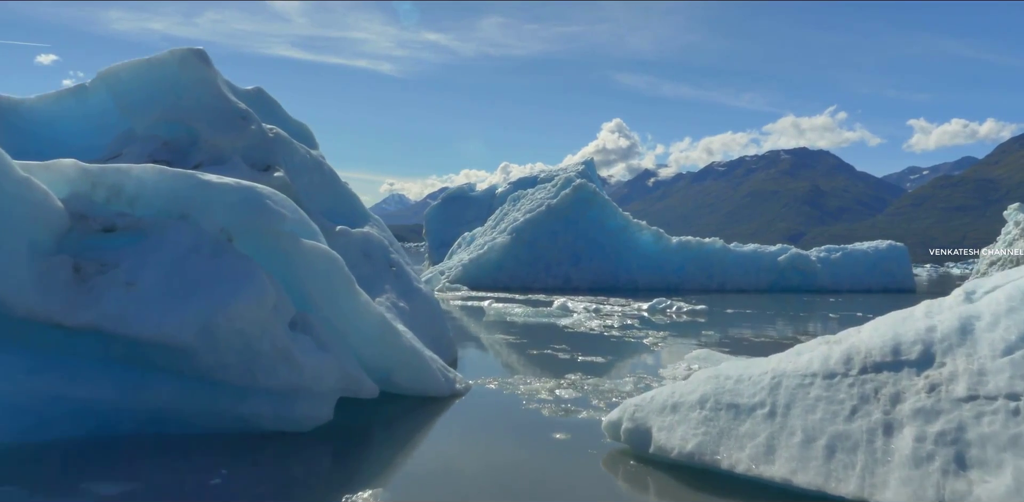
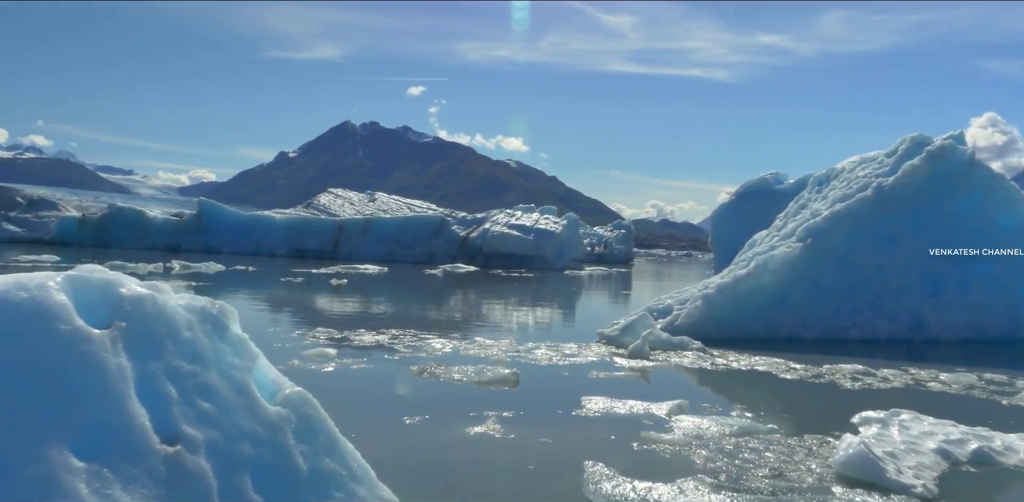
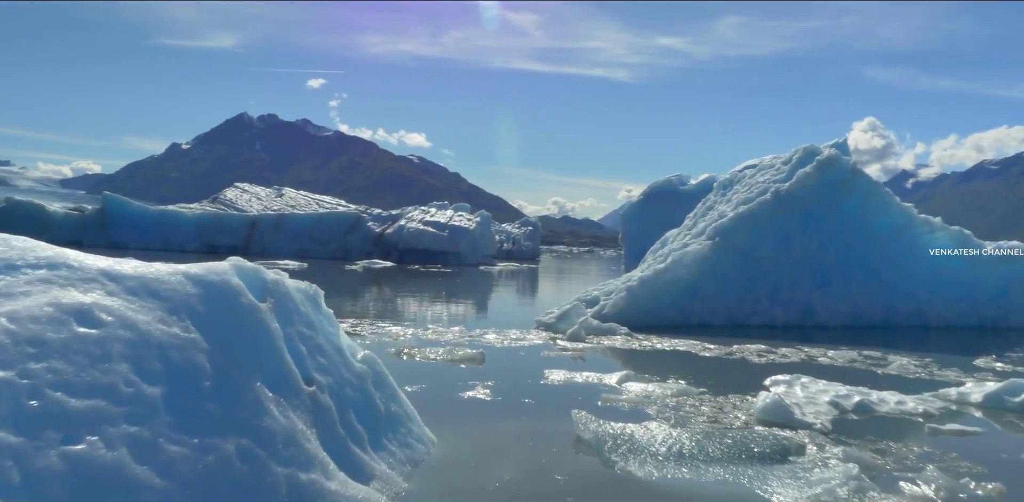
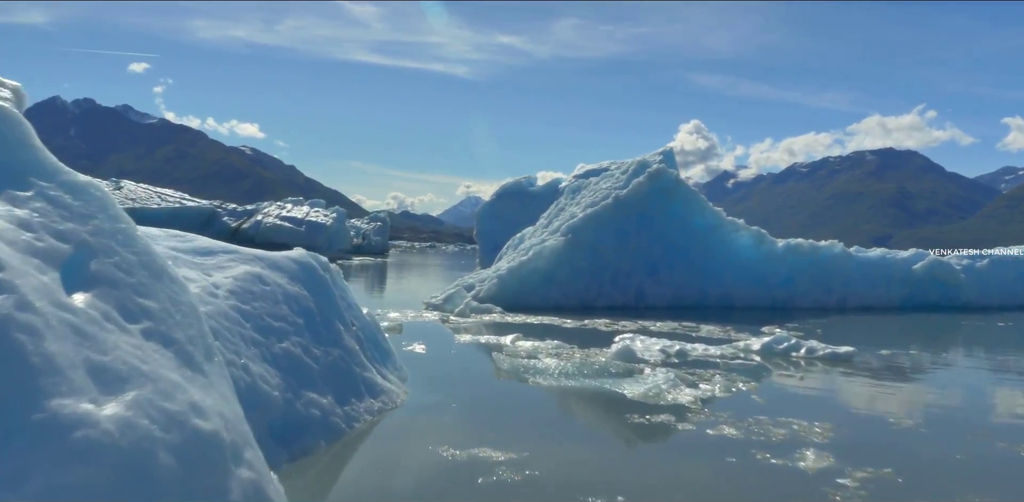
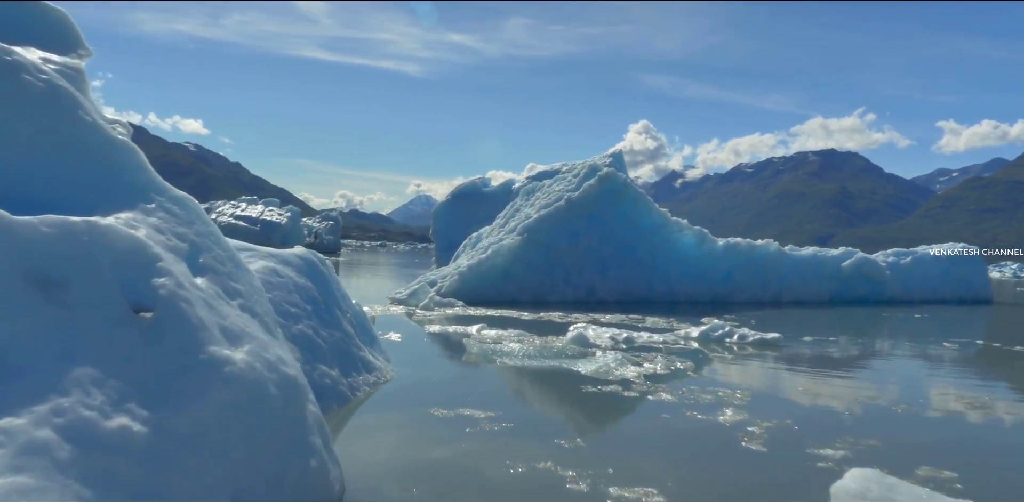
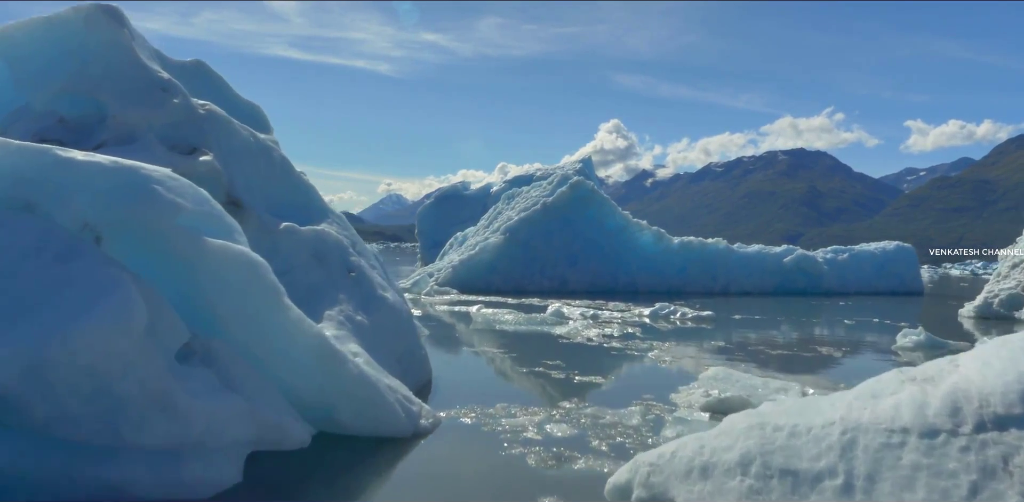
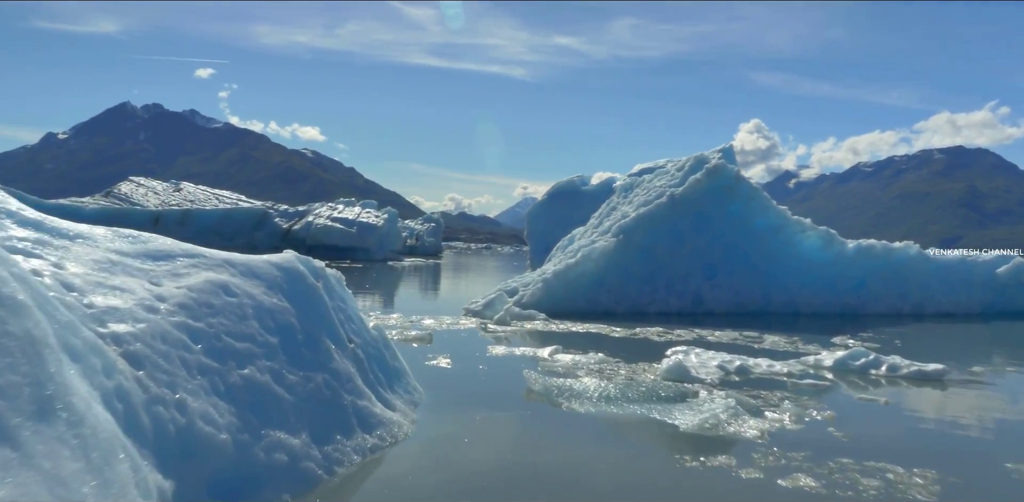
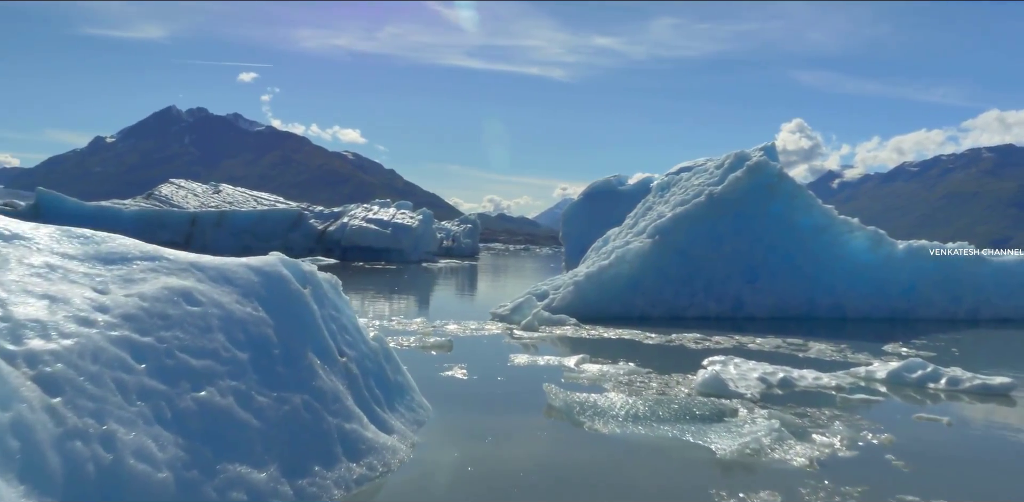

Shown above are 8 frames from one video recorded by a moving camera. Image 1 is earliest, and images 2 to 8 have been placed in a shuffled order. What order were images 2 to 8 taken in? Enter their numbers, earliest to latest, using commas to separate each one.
6, 5, 4, 7, 8, 3, 2
